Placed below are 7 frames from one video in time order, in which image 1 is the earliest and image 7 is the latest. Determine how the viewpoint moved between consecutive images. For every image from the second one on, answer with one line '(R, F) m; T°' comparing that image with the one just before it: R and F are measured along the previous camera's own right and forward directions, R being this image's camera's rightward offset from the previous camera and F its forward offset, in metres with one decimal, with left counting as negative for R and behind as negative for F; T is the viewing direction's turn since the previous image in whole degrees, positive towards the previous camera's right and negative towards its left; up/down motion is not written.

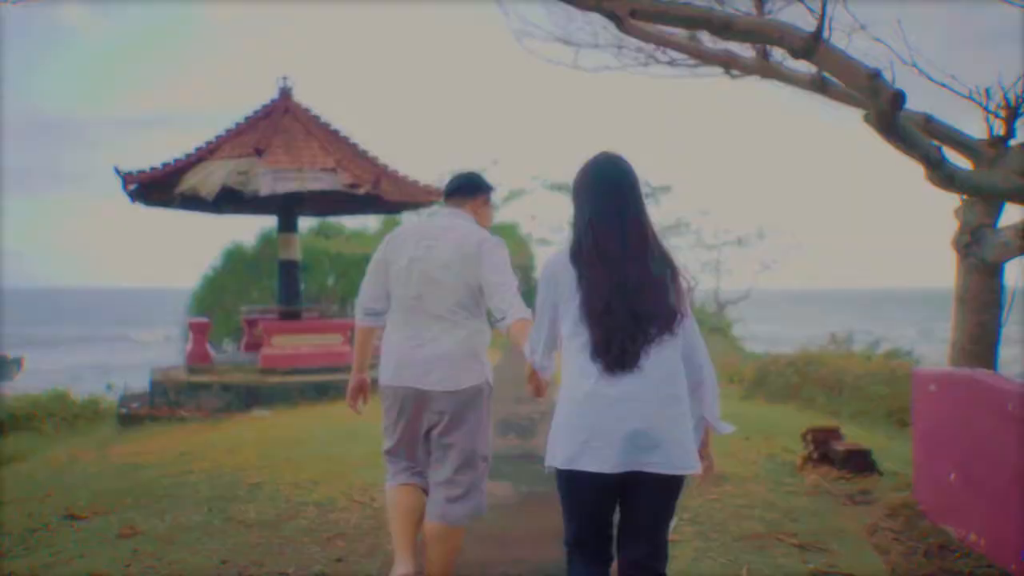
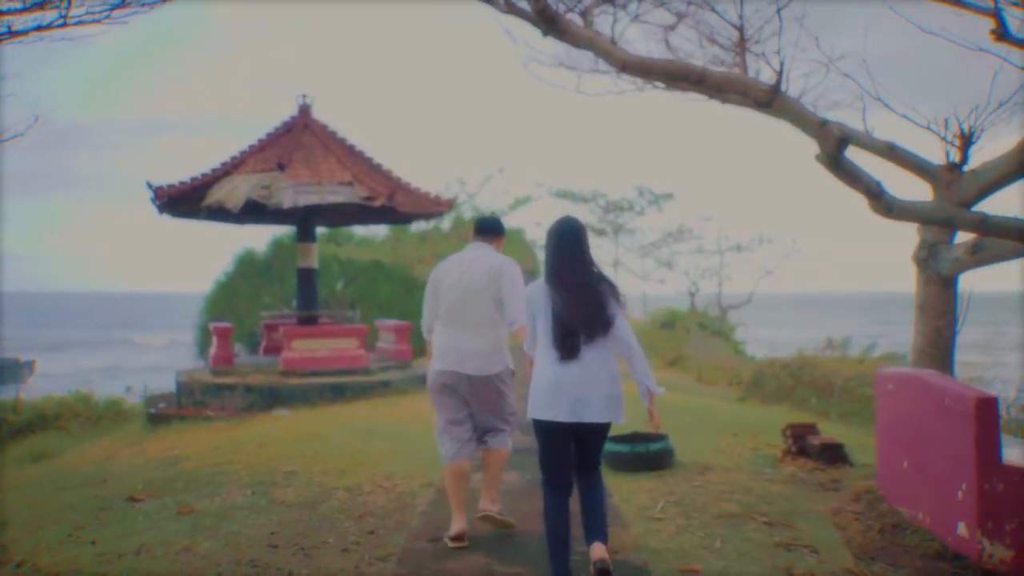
(0.0, -0.6) m; 0°
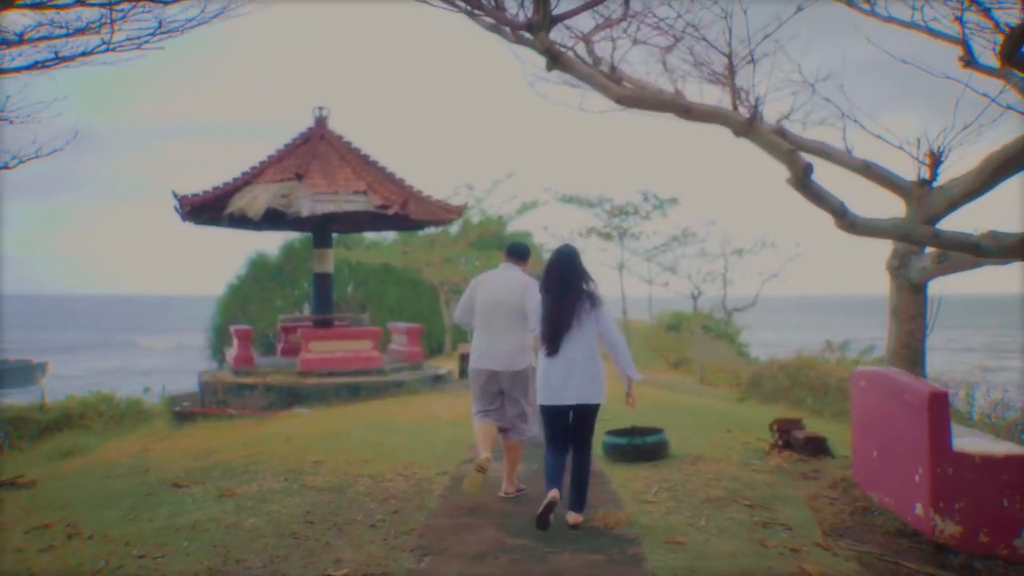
(0.0, -0.6) m; -1°
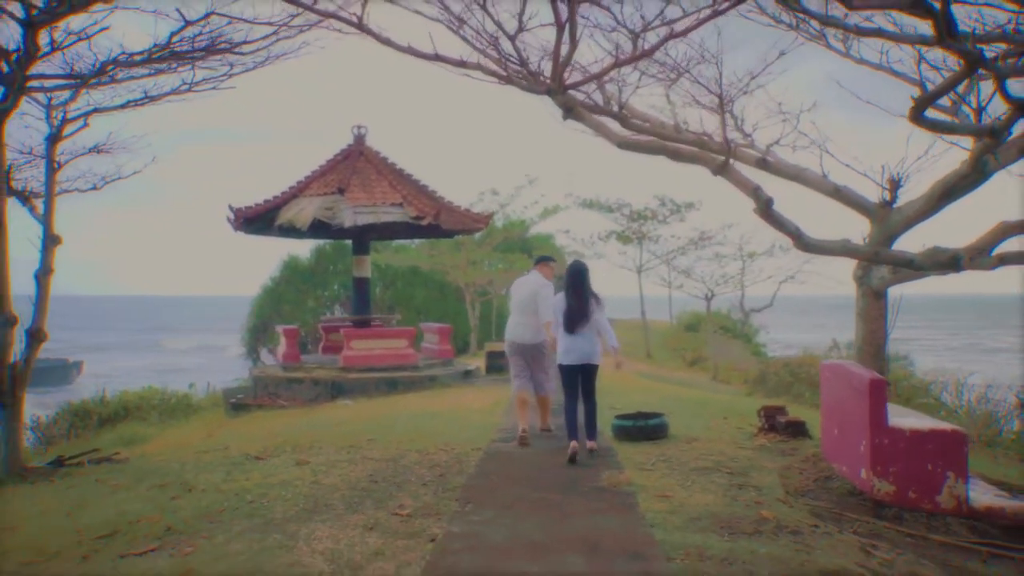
(0.0, -1.2) m; -2°
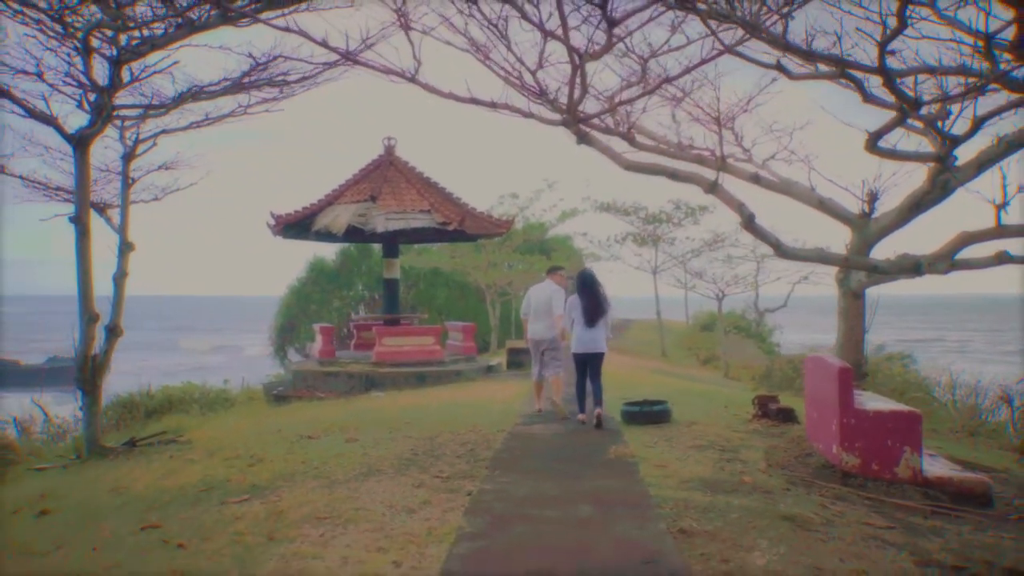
(0.0, -1.0) m; -1°
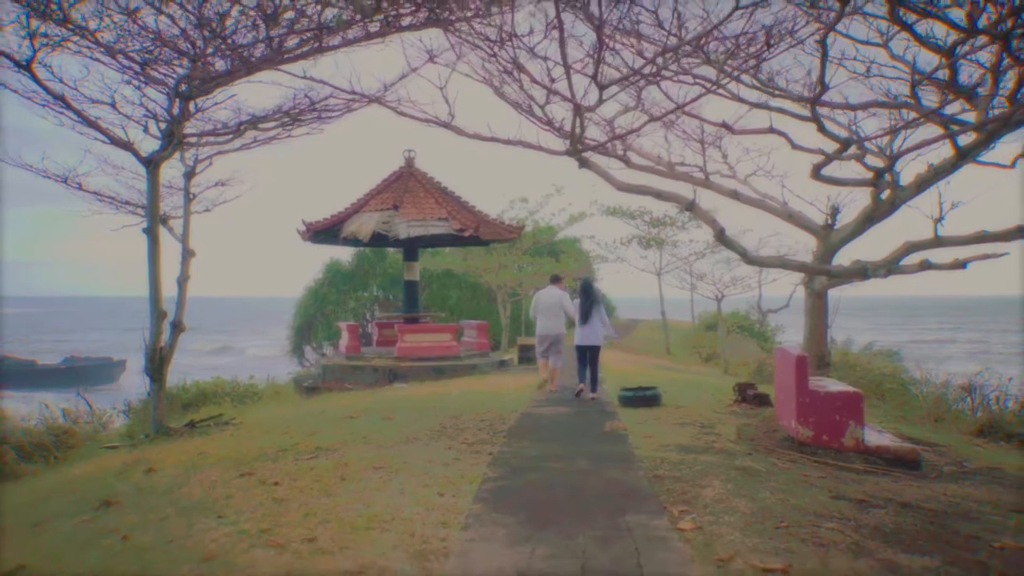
(0.0, -1.4) m; -1°
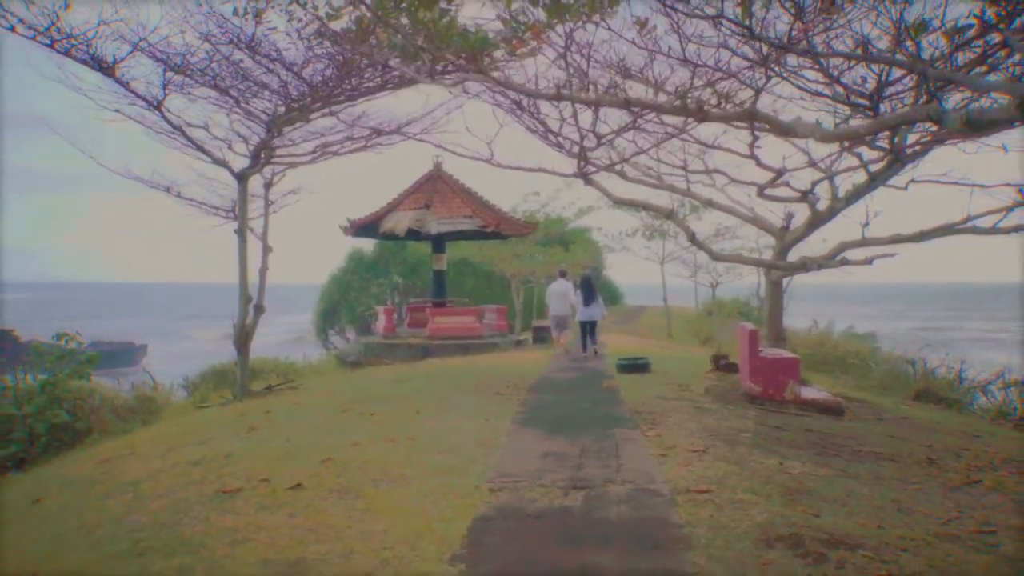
(-0.1, -2.5) m; -1°
